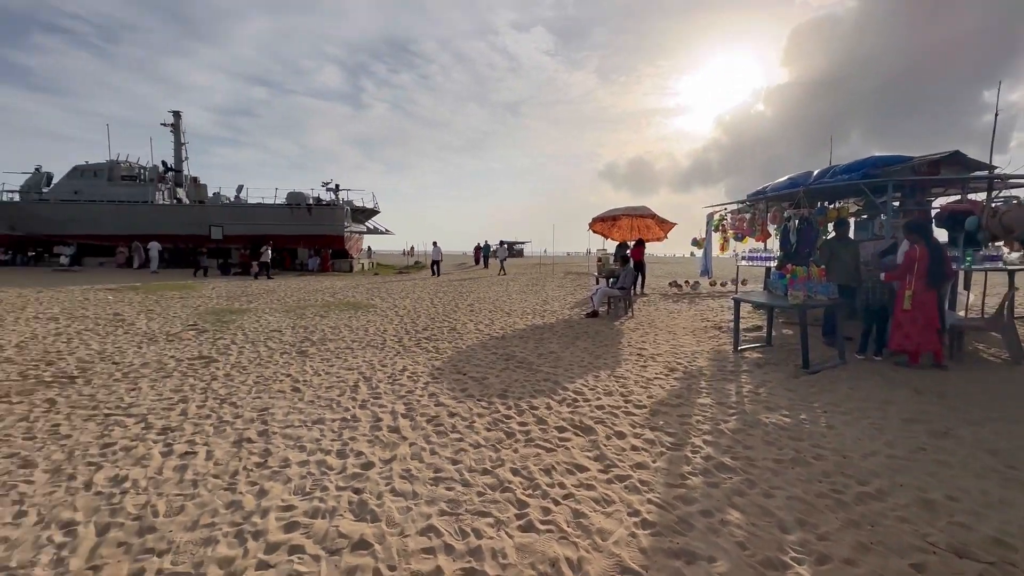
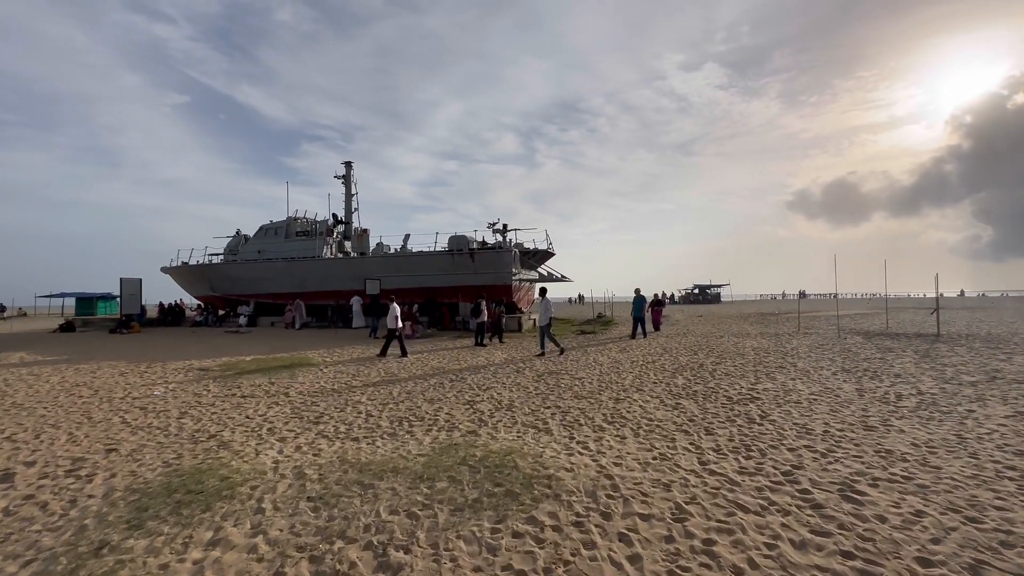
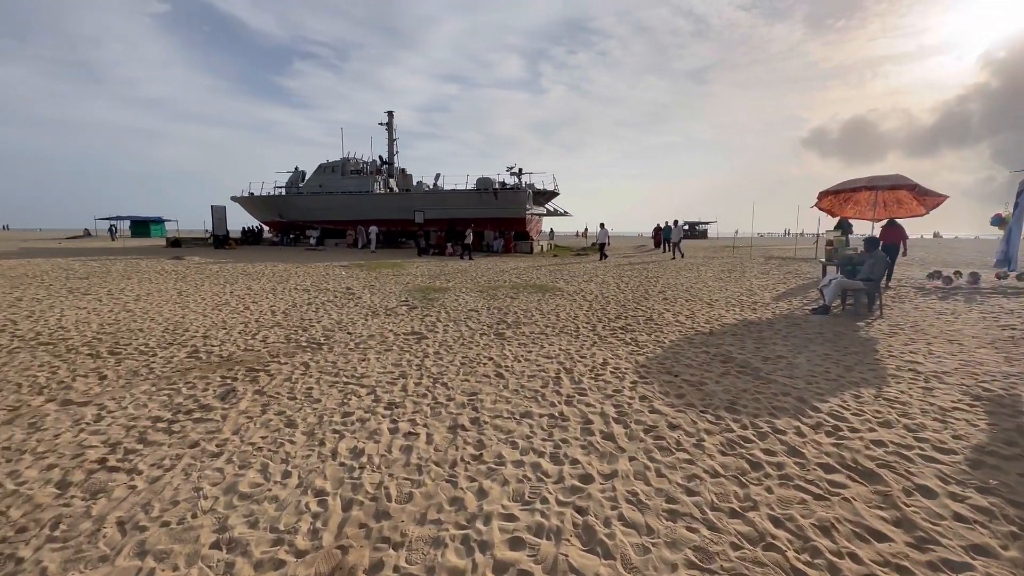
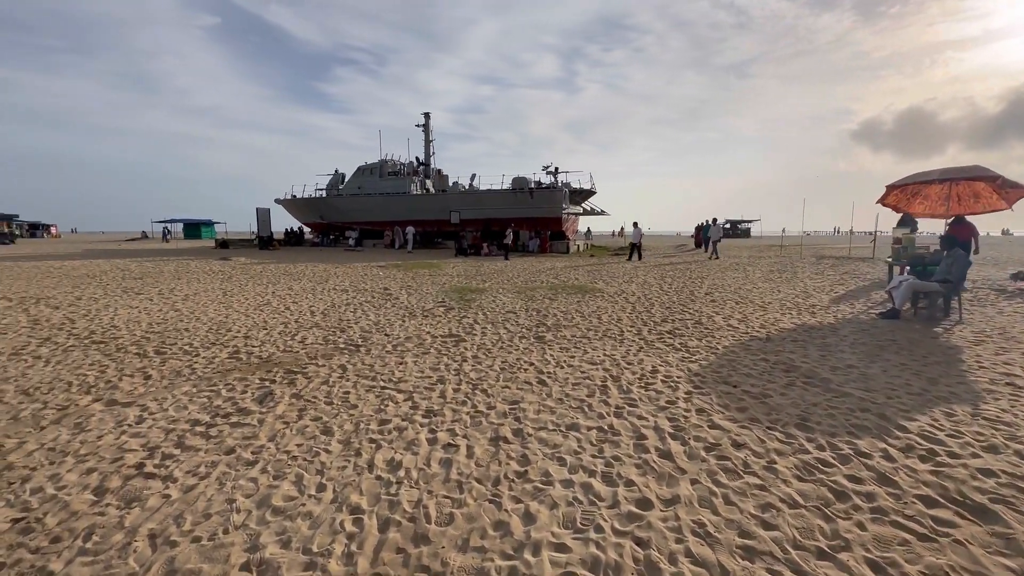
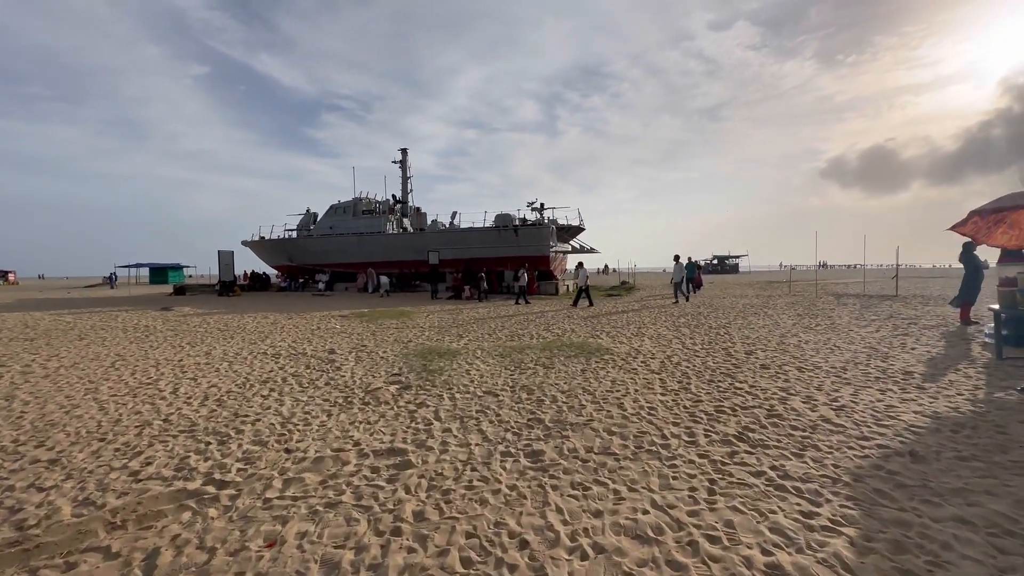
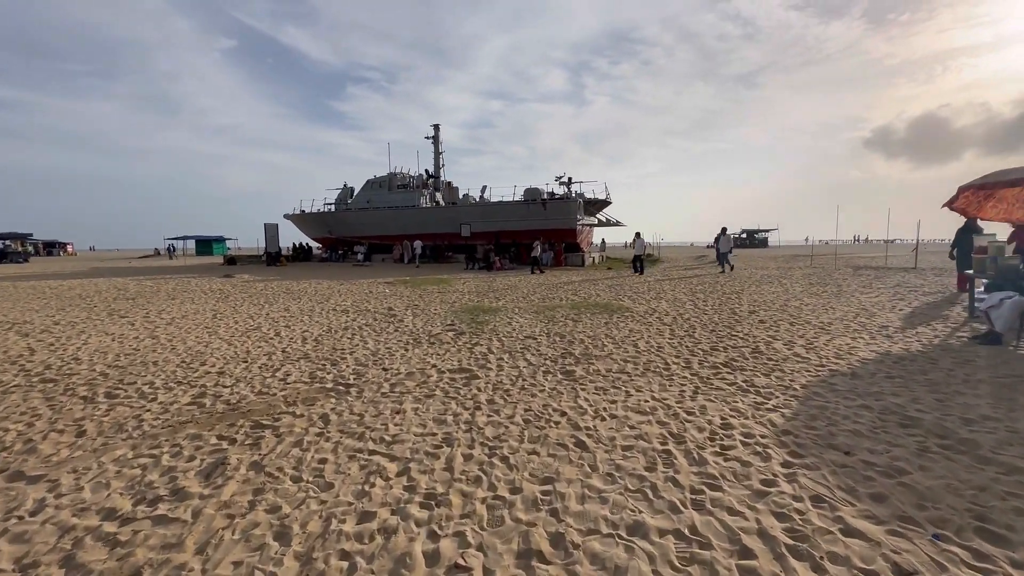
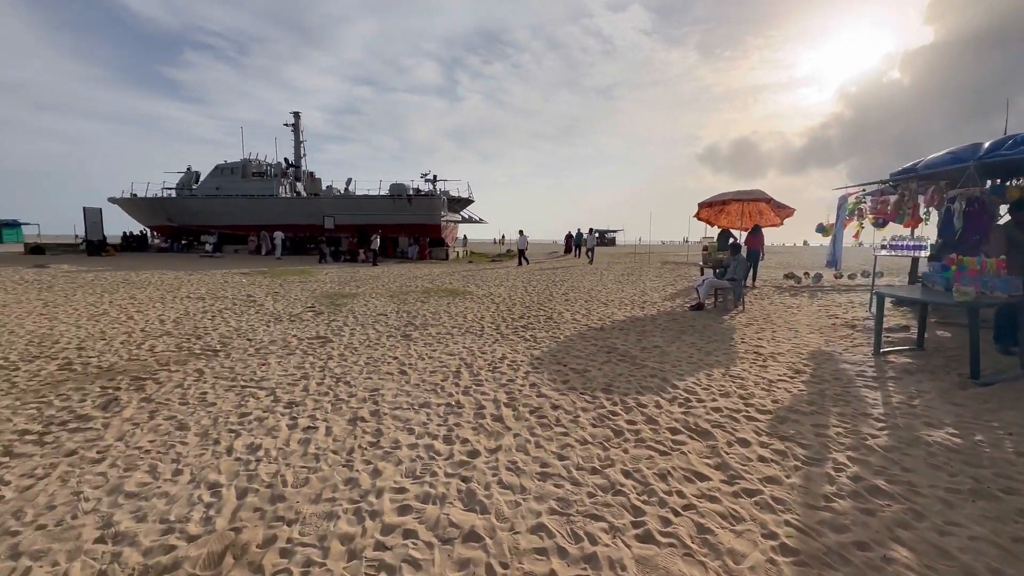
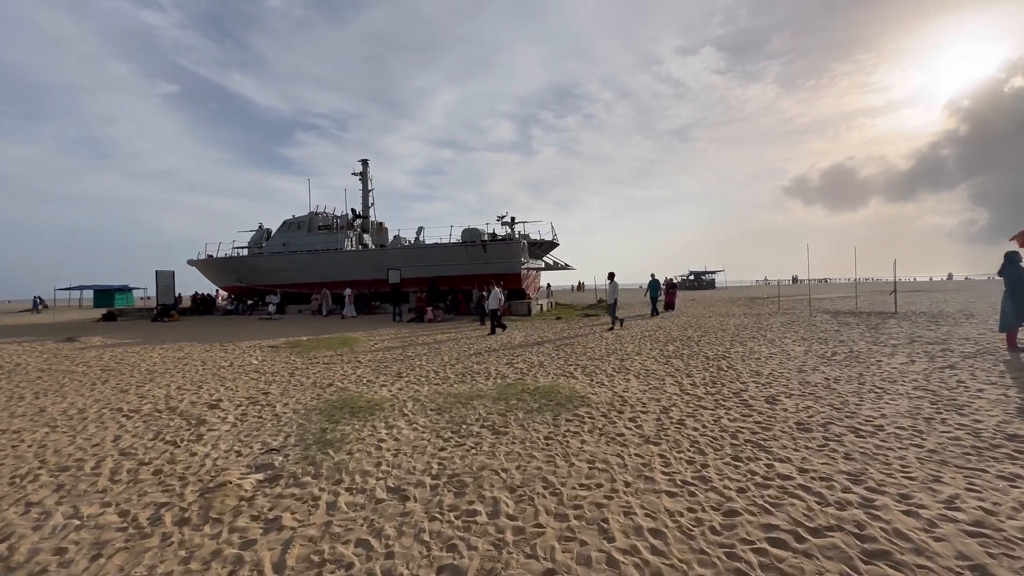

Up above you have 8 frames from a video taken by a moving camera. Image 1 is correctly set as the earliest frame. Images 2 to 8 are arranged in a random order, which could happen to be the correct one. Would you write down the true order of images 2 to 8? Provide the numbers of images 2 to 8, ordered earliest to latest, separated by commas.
7, 3, 4, 6, 5, 8, 2
